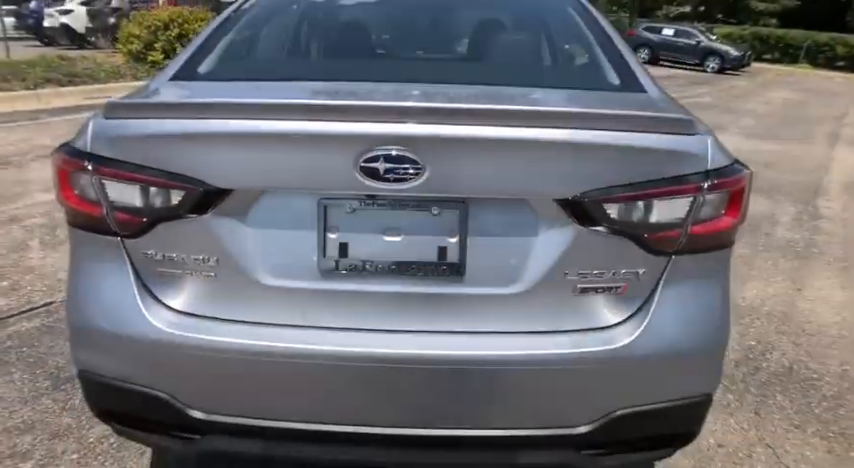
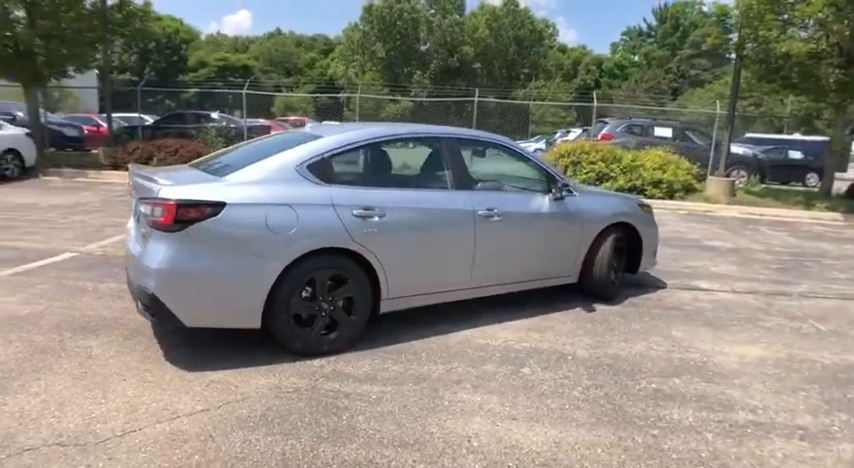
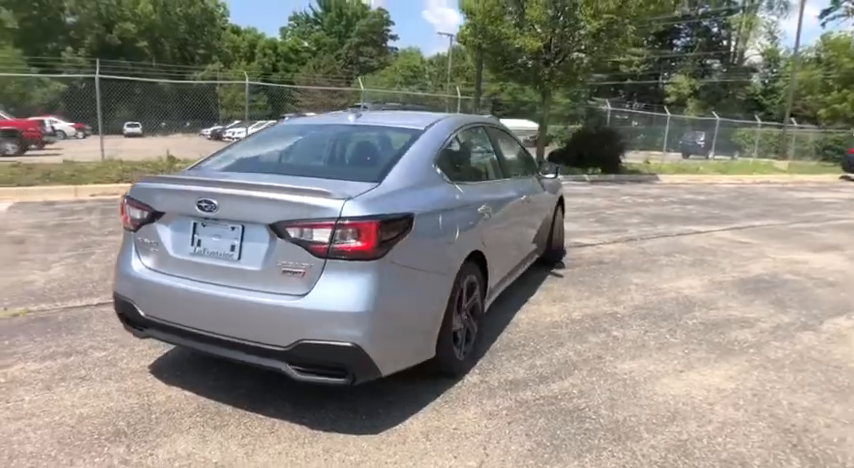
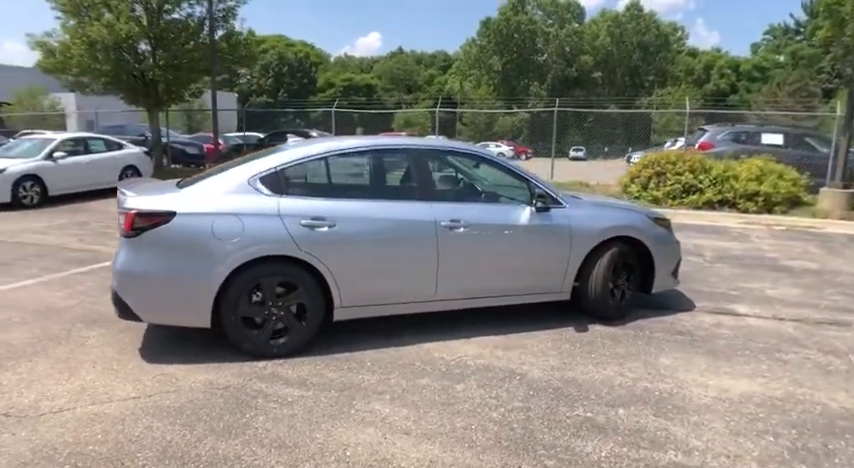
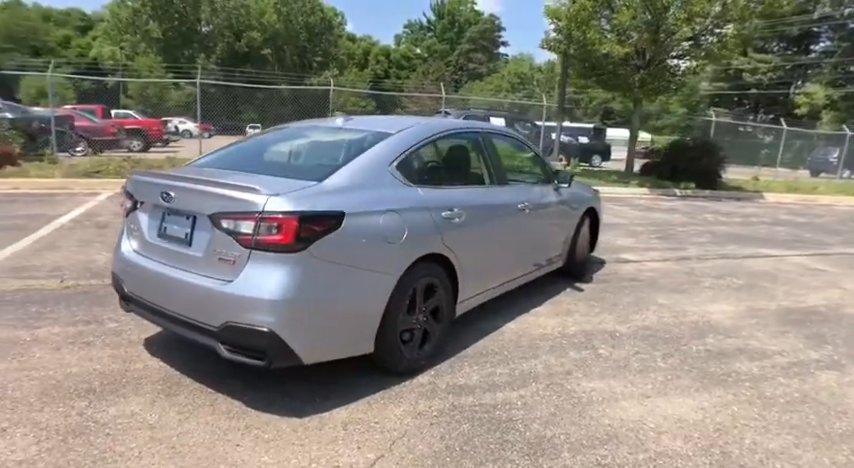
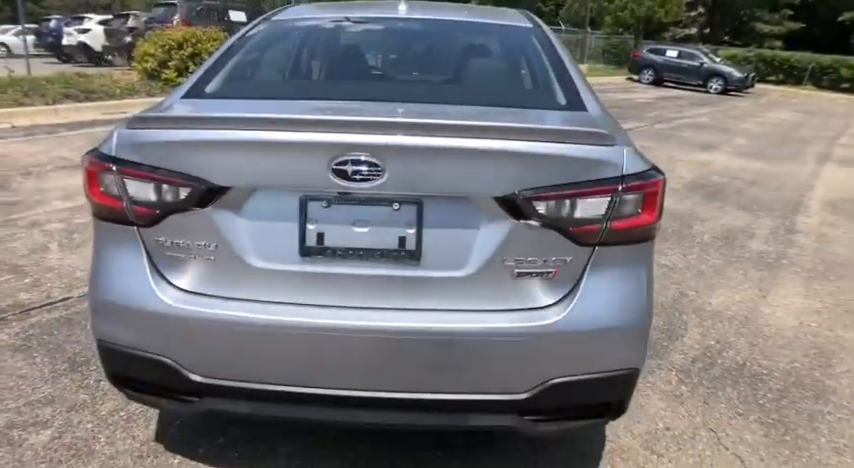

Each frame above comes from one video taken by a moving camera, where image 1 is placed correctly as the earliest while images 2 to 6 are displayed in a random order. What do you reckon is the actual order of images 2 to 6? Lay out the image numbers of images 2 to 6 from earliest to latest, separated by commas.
6, 3, 5, 2, 4
